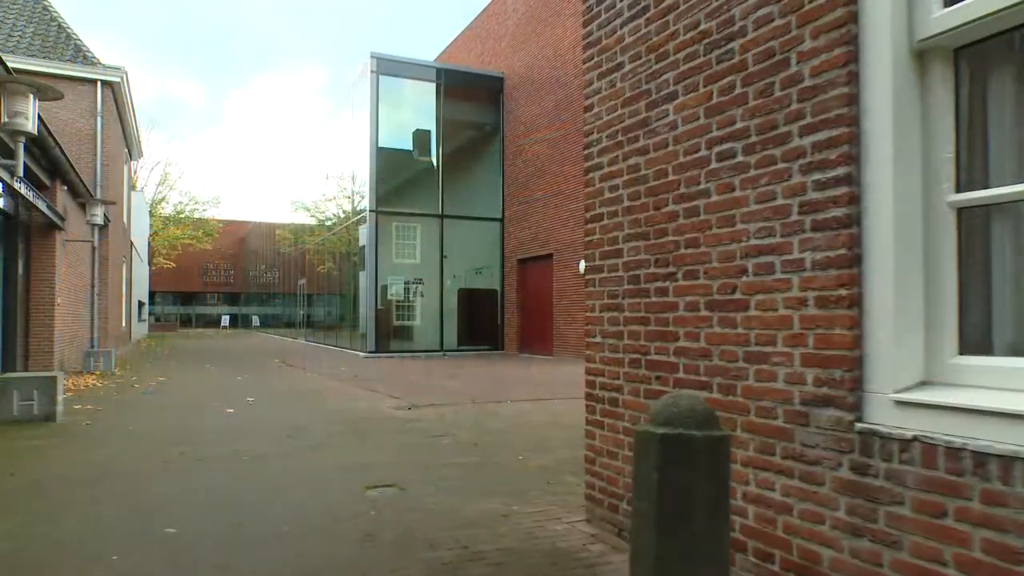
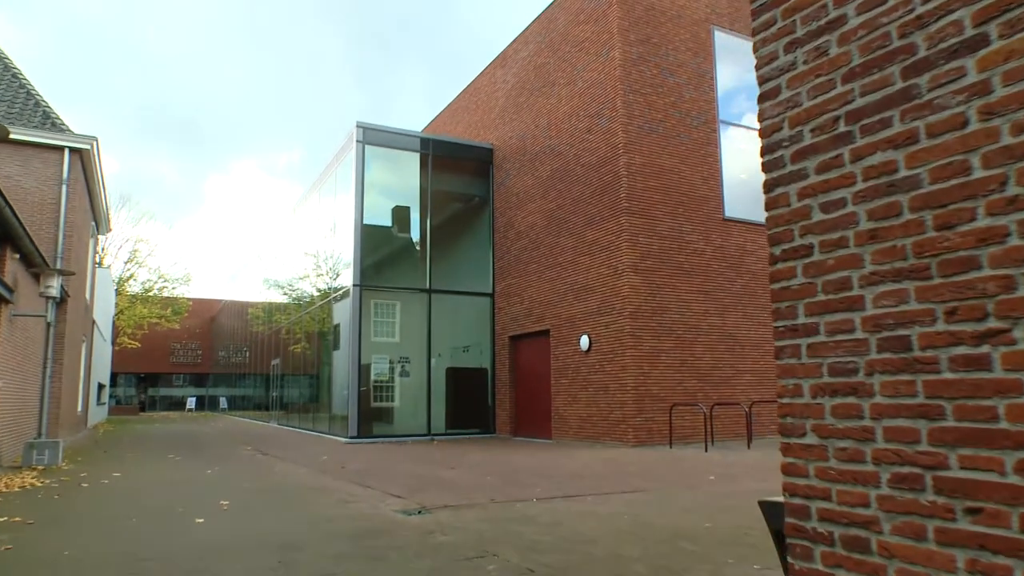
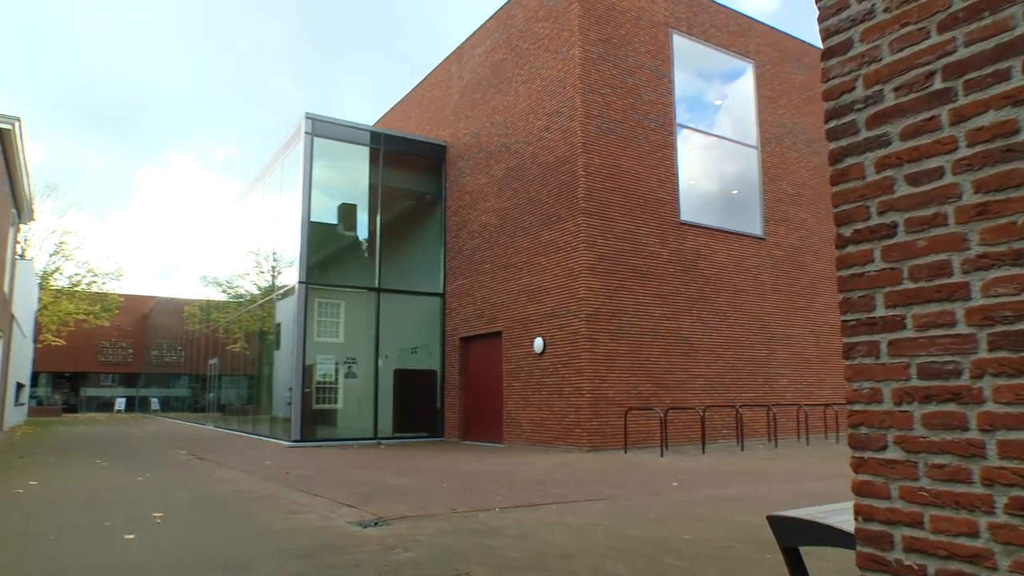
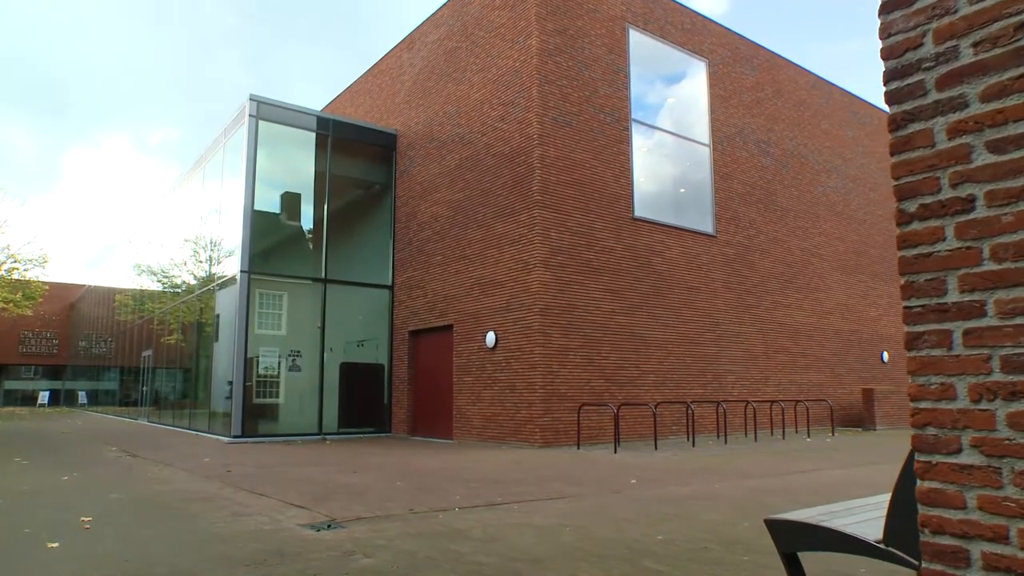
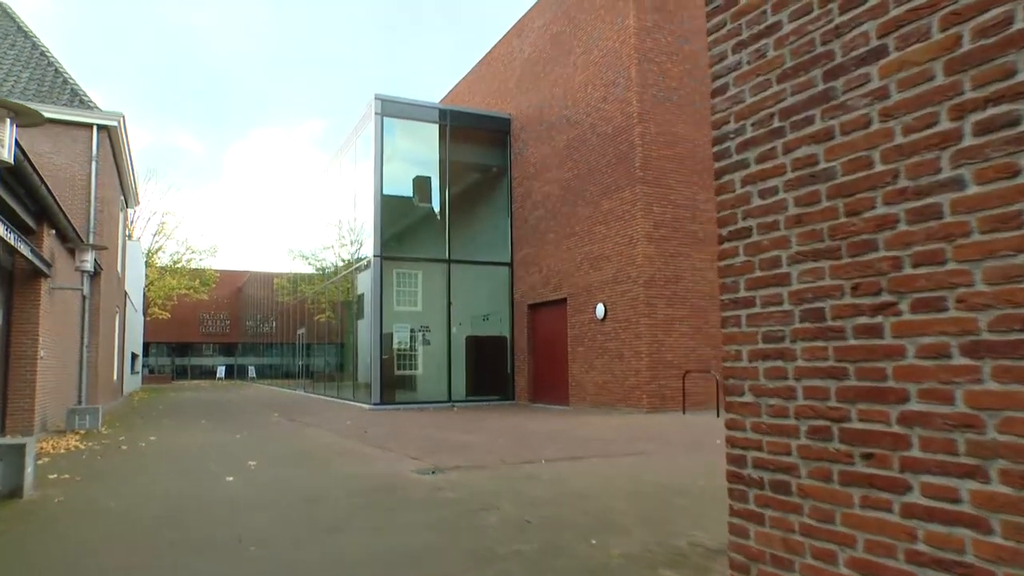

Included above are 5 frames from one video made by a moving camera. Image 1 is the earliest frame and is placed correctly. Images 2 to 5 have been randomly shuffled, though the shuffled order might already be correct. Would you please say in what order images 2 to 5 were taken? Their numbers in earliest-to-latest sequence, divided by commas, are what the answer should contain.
5, 2, 3, 4
